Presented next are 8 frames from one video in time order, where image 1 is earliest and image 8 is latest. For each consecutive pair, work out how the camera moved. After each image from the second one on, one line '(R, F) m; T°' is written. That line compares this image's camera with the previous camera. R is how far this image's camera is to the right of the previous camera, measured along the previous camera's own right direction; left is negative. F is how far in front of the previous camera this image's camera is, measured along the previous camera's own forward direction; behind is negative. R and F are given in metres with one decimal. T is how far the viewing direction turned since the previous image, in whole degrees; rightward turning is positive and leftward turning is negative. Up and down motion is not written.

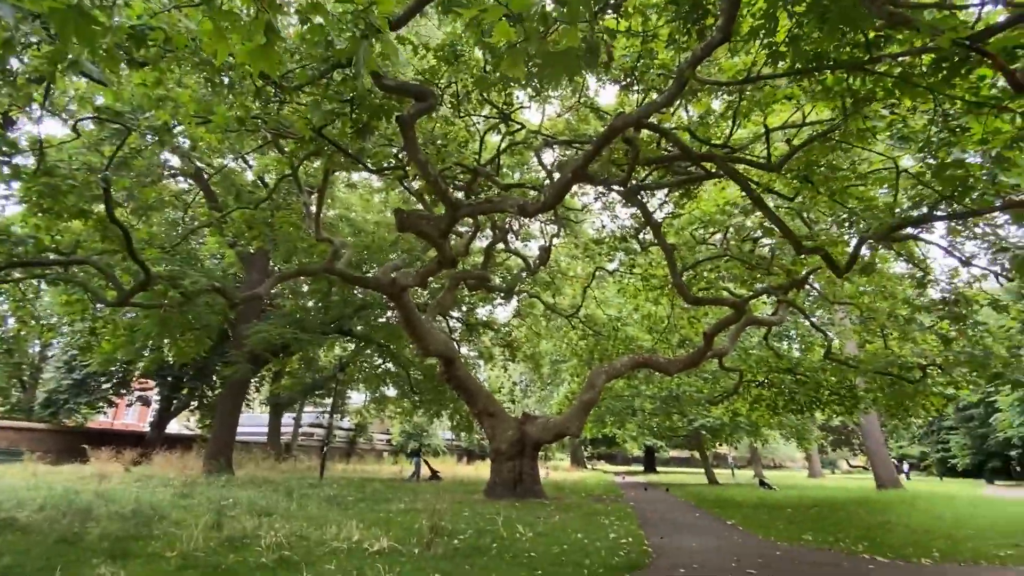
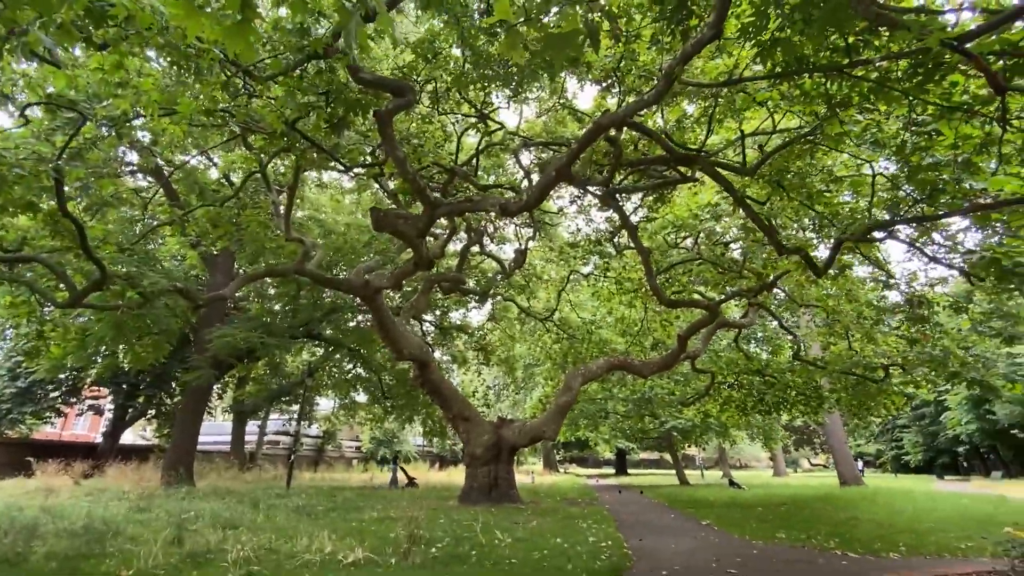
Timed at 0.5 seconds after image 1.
(-0.1, +0.1) m; +3°
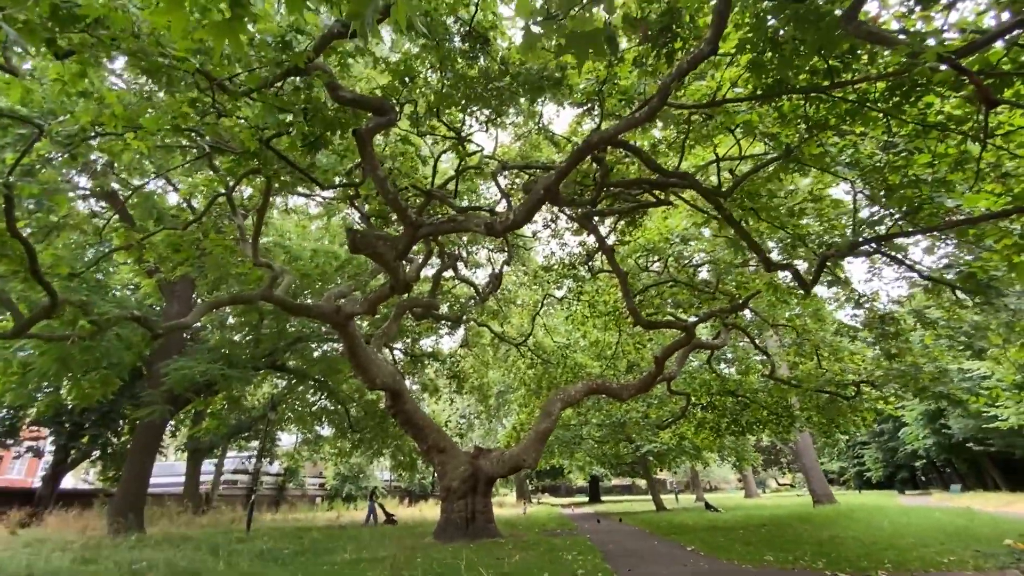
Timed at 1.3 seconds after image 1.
(-0.3, +0.2) m; +4°
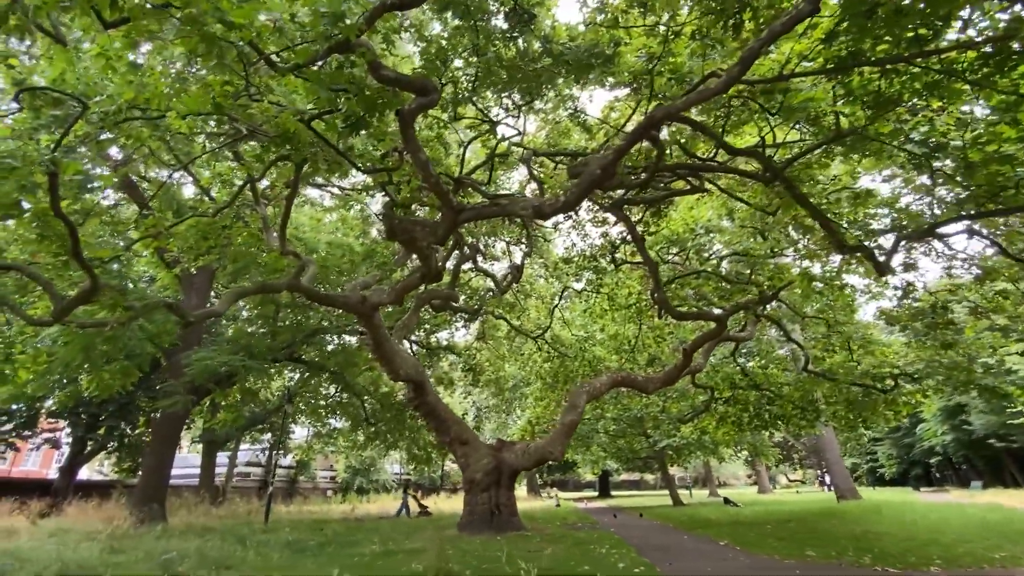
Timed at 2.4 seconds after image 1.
(-0.6, +0.2) m; -1°
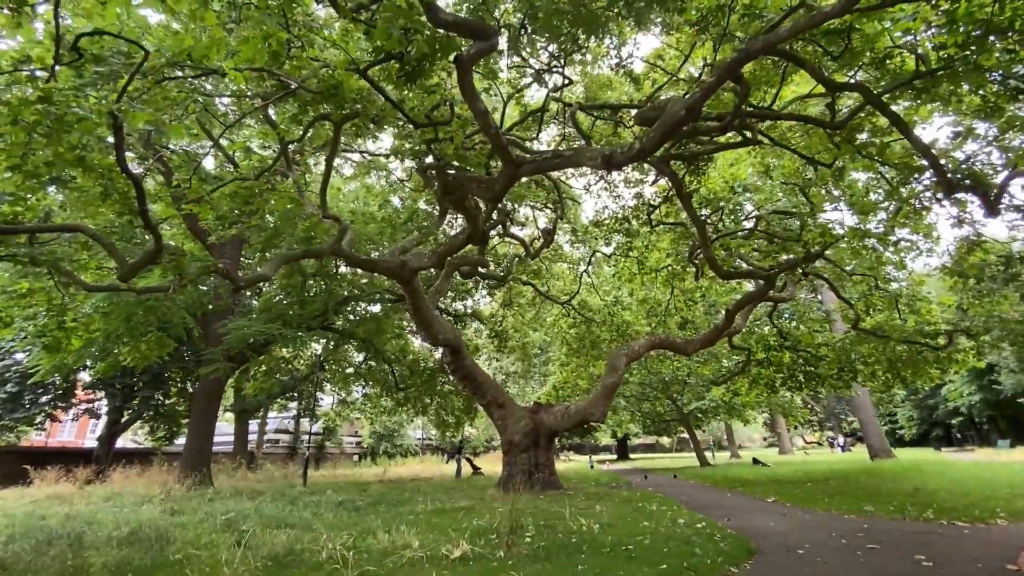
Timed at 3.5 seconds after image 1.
(-0.8, +0.2) m; -1°
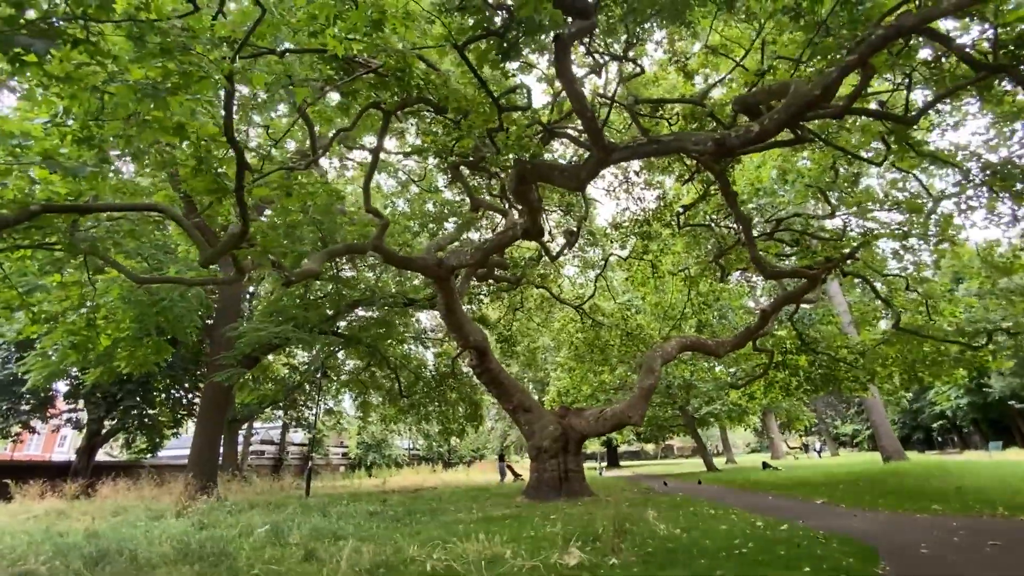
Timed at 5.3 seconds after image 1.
(-1.6, +0.4) m; +3°
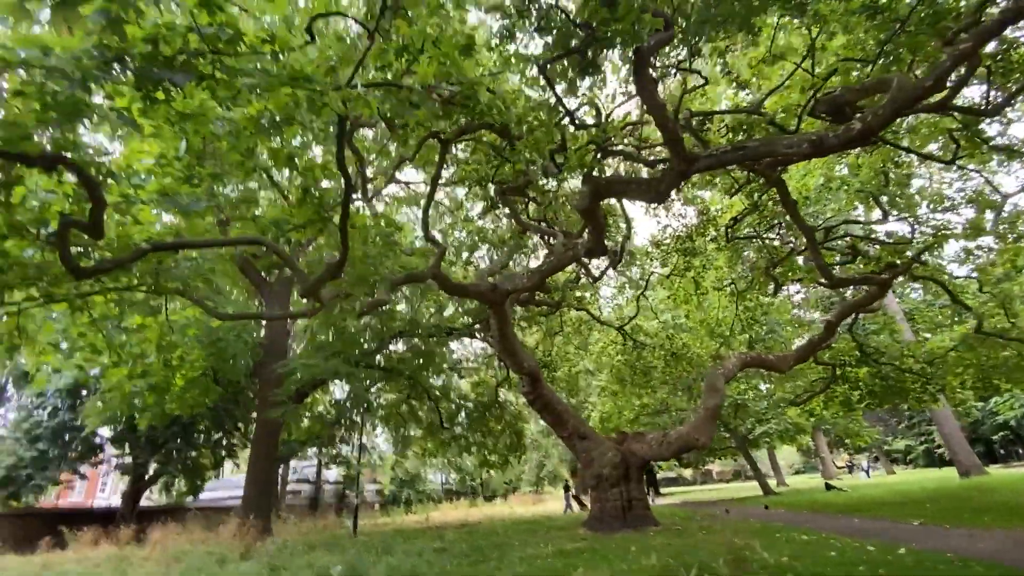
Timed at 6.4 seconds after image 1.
(-0.9, +0.2) m; -2°
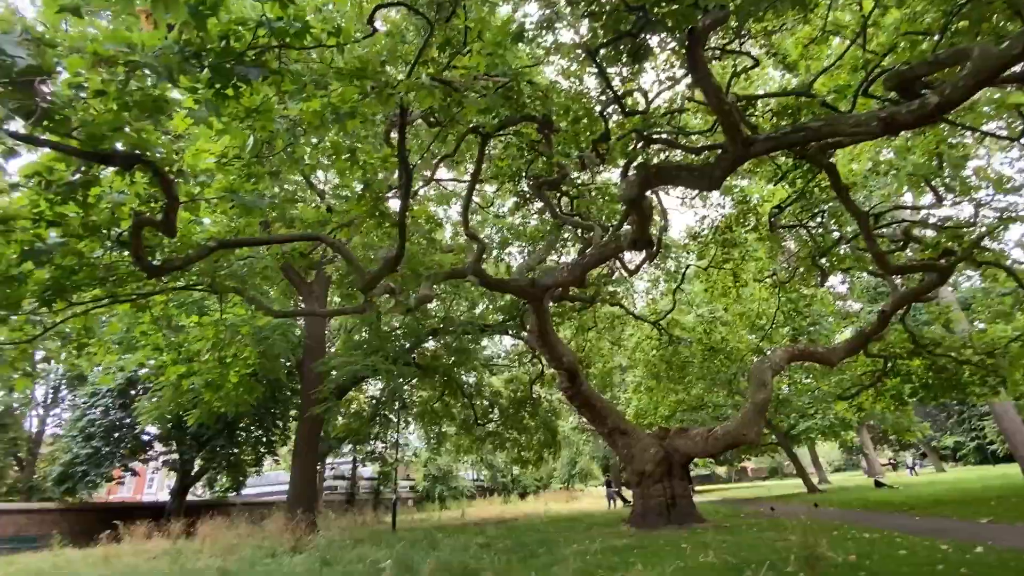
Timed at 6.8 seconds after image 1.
(-0.4, +0.1) m; -3°
